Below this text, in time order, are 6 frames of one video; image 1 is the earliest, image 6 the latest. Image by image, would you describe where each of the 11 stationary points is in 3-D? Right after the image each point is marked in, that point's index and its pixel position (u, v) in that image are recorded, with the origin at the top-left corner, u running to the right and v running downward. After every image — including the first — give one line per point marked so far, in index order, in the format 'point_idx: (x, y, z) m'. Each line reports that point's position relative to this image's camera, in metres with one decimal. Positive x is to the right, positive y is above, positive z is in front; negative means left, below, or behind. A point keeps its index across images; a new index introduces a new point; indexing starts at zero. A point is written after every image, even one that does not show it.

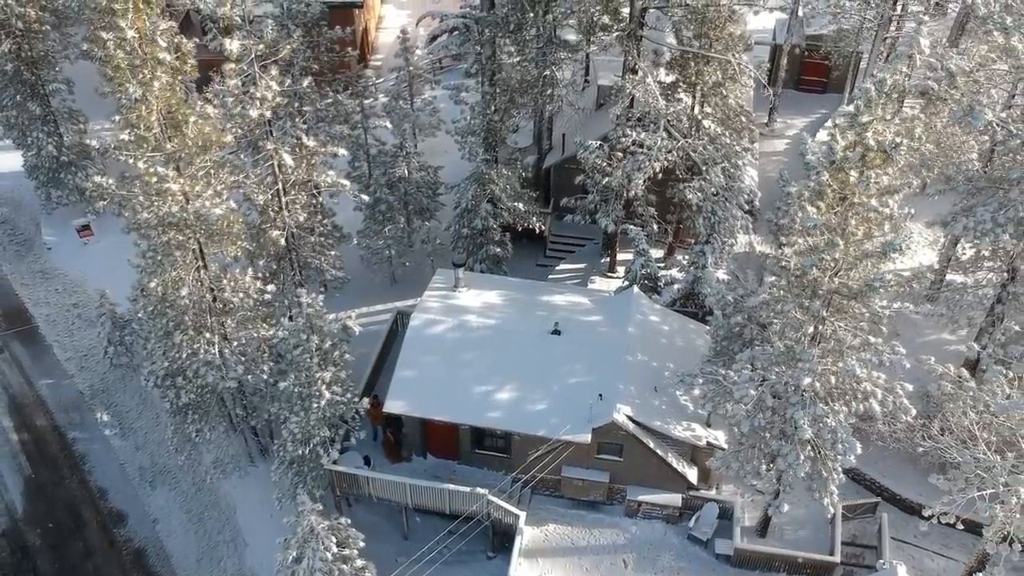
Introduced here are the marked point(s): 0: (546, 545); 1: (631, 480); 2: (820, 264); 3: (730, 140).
0: (+0.8, -5.8, +17.2) m
1: (+2.8, -4.4, +17.6) m
2: (+5.5, +0.4, +13.5) m
3: (+5.6, +3.8, +19.2) m
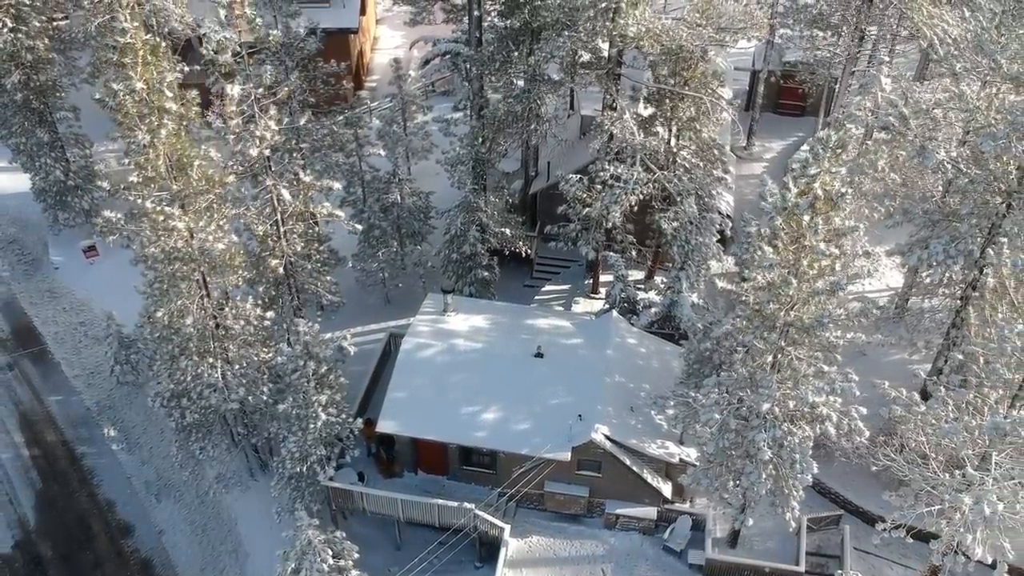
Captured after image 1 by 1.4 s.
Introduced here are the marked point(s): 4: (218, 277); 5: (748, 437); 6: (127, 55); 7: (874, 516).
0: (+0.4, -6.5, +18.3) m
1: (+2.4, -5.1, +18.8) m
2: (+5.1, -0.2, +14.7) m
3: (+5.2, +3.2, +20.4) m
4: (-7.1, +0.3, +18.3) m
5: (+4.9, -3.2, +15.9) m
6: (-8.0, +4.8, +16.1) m
7: (+8.9, -5.6, +18.7) m
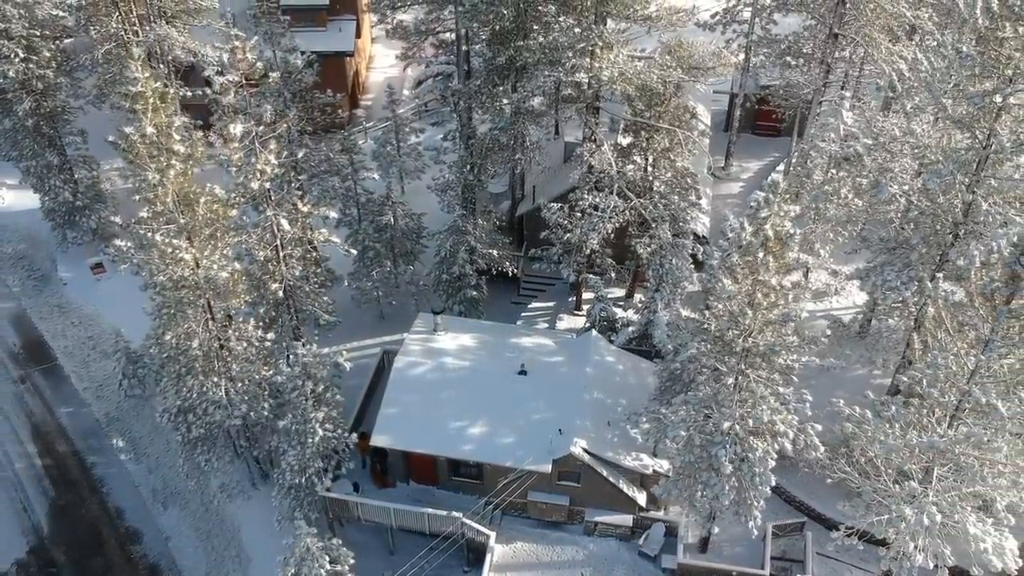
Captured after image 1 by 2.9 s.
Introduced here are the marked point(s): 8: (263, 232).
0: (0.0, -7.1, +19.7) m
1: (+2.0, -5.7, +20.1) m
2: (+4.7, -0.8, +16.0) m
3: (+4.8, +2.6, +21.7) m
4: (-7.5, -0.4, +19.6) m
5: (+4.5, -3.8, +17.2) m
6: (-8.5, +4.1, +17.4) m
7: (+8.5, -6.2, +20.0) m
8: (-6.5, +1.5, +19.9) m
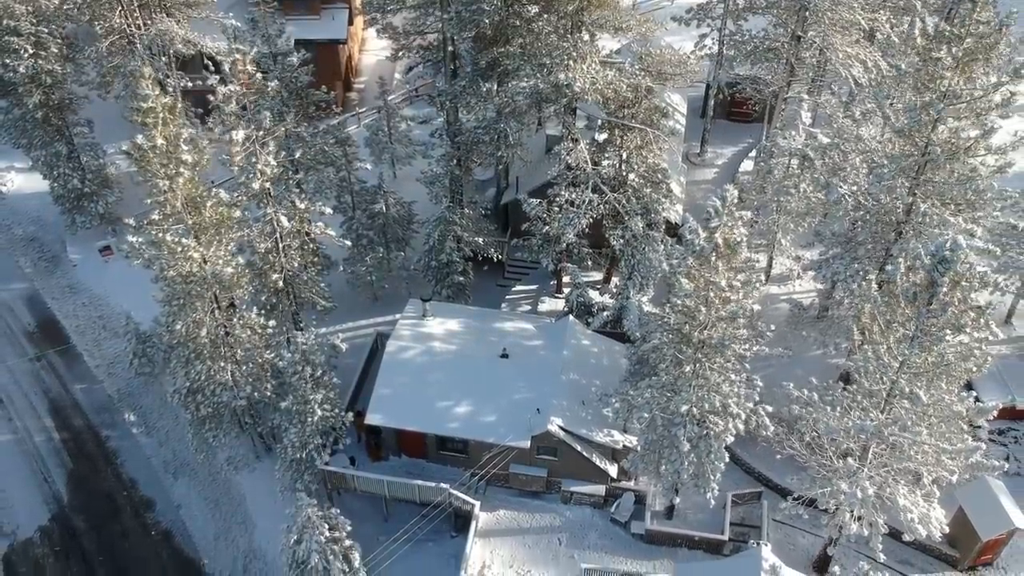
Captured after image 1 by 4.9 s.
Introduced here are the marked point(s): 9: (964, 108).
0: (-0.5, -6.8, +21.7) m
1: (+1.5, -5.4, +22.0) m
2: (+4.2, -0.8, +17.7) m
3: (+4.3, +2.9, +23.2) m
4: (-8.0, -0.2, +21.2) m
5: (+4.0, -3.6, +19.1) m
6: (-9.0, +4.2, +18.8) m
7: (+8.0, -5.9, +22.0) m
8: (-7.0, +1.7, +21.4) m
9: (+10.1, +4.0, +17.0) m
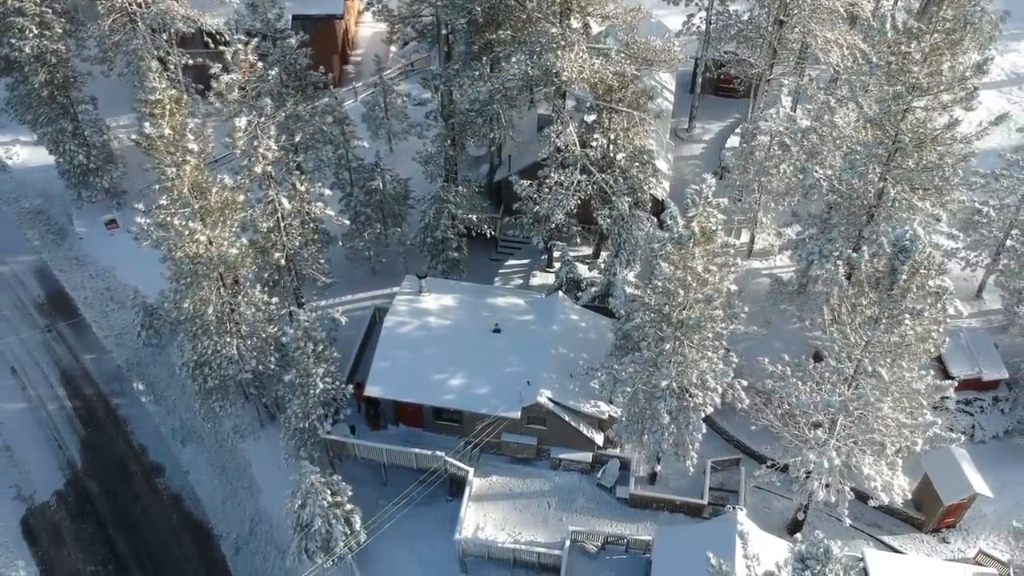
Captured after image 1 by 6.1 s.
0: (-0.7, -6.2, +23.0) m
1: (+1.3, -4.7, +23.3) m
2: (+3.9, -0.4, +18.7) m
3: (+4.0, +3.7, +24.0) m
4: (-8.3, +0.5, +22.2) m
5: (+3.8, -3.1, +20.2) m
6: (-9.2, +4.7, +19.6) m
7: (+7.8, -5.2, +23.3) m
8: (-7.3, +2.3, +22.3) m
9: (+9.8, +4.4, +17.7) m
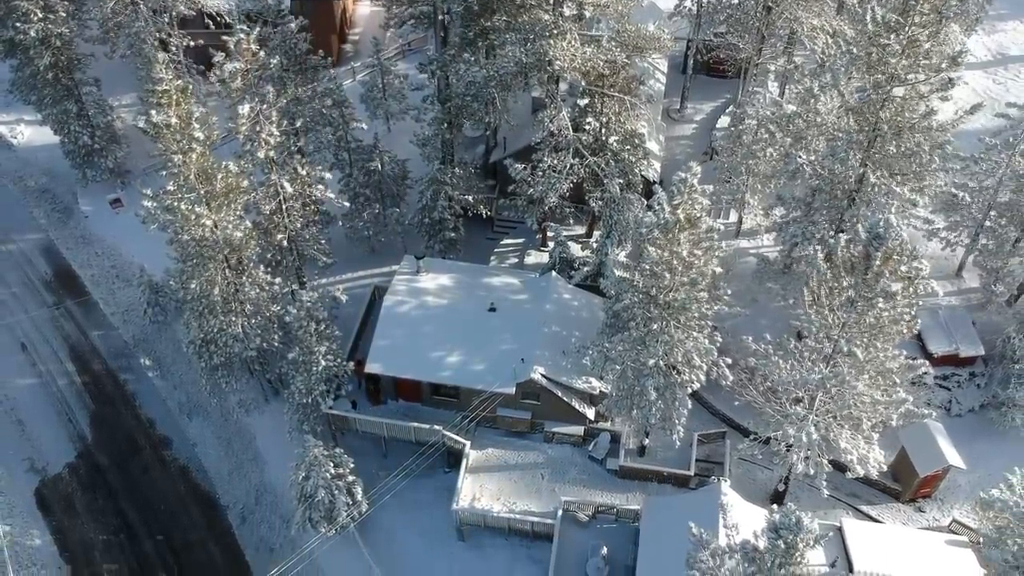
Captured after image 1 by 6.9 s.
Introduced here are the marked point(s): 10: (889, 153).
0: (-0.9, -5.6, +24.1) m
1: (+1.1, -4.1, +24.3) m
2: (+3.8, +0.1, +19.5) m
3: (+3.9, +4.3, +24.6) m
4: (-8.4, +1.0, +23.0) m
5: (+3.6, -2.6, +21.1) m
6: (-9.4, +5.1, +20.2) m
7: (+7.6, -4.6, +24.3) m
8: (-7.4, +2.9, +23.0) m
9: (+9.7, +4.8, +18.3) m
10: (+9.6, +3.4, +19.3) m
